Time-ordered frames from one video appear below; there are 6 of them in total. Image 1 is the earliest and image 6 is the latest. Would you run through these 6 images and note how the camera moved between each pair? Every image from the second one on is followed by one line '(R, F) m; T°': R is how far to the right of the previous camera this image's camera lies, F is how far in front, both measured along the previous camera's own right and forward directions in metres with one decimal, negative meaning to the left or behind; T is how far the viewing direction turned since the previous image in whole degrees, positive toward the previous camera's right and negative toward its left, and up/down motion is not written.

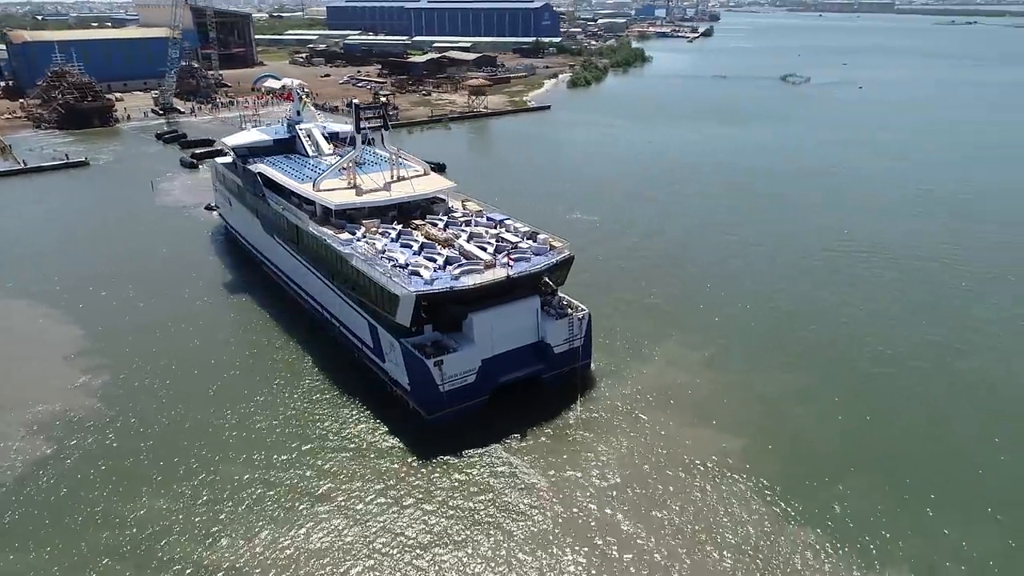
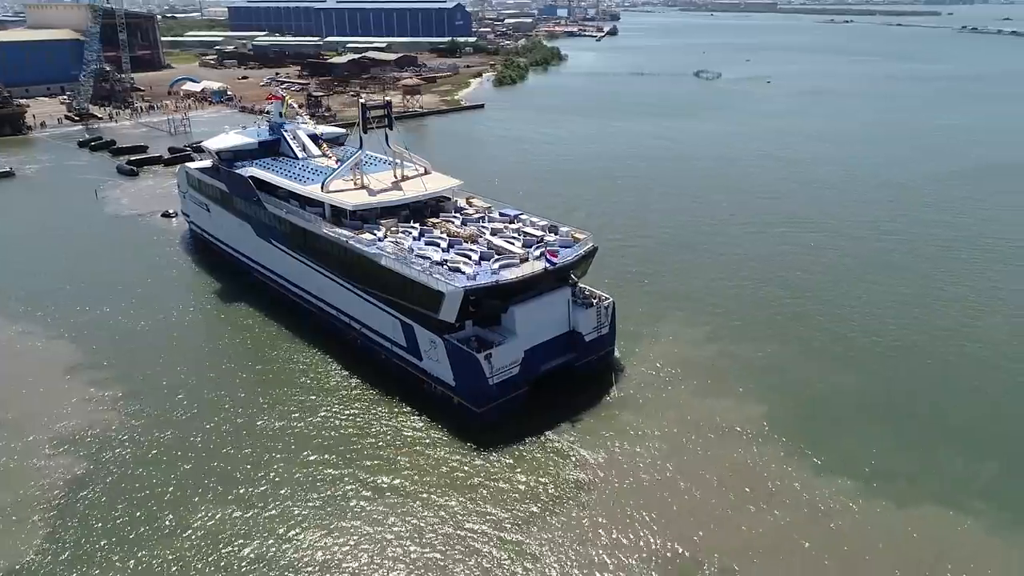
(-2.9, -0.2) m; +7°
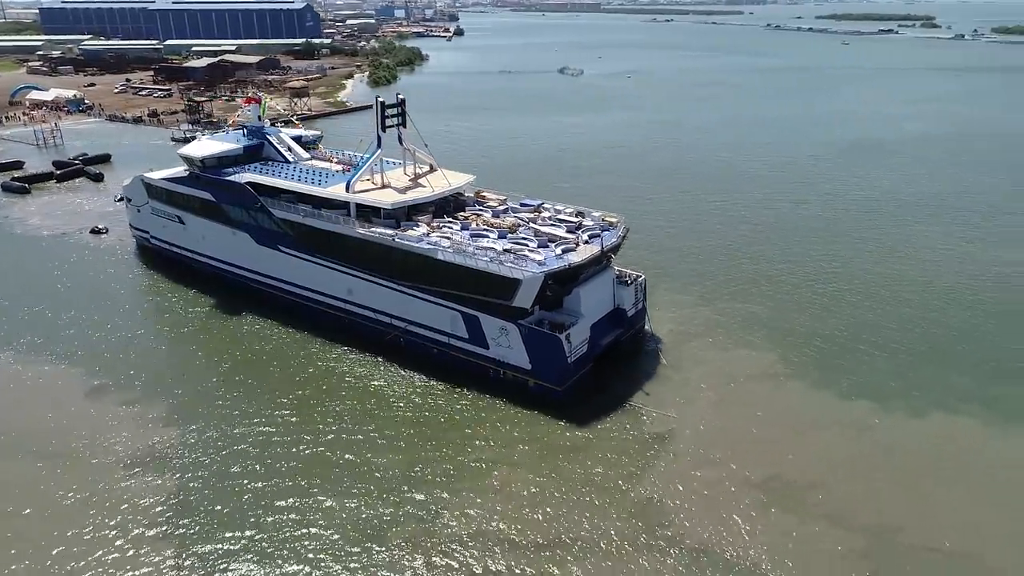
(-5.1, -0.3) m; +12°
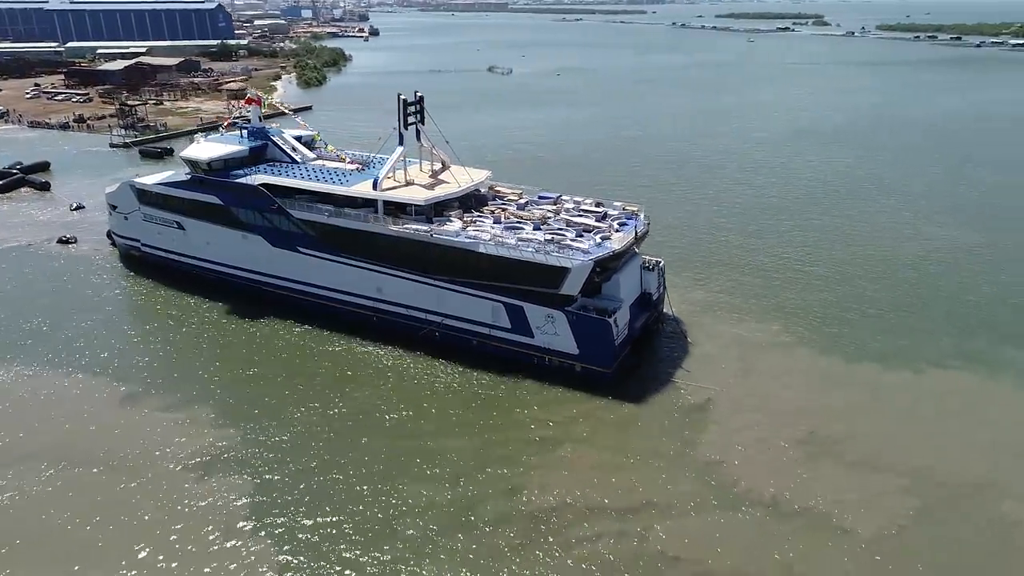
(-3.1, -0.4) m; +6°
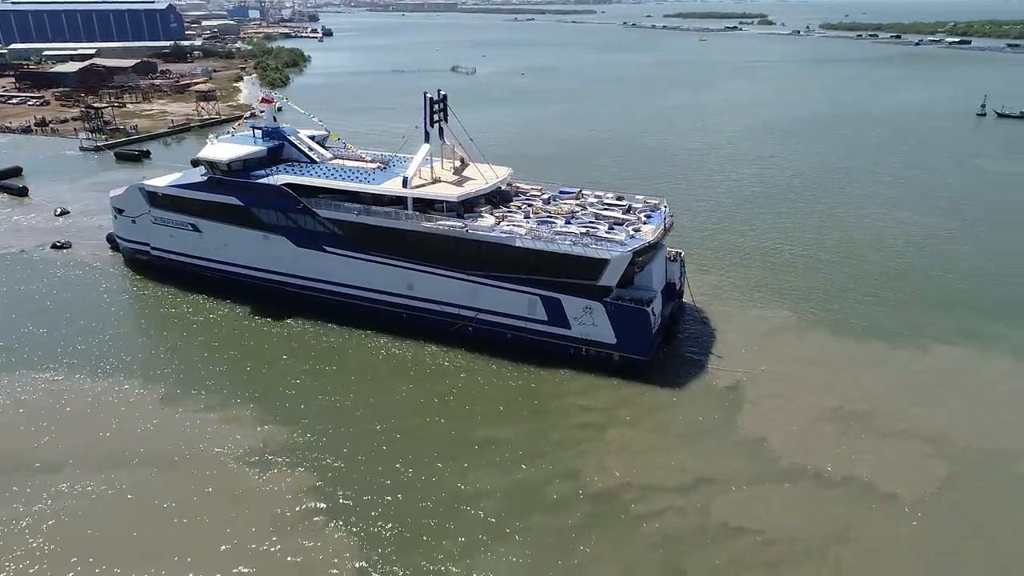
(-2.1, -0.4) m; +4°
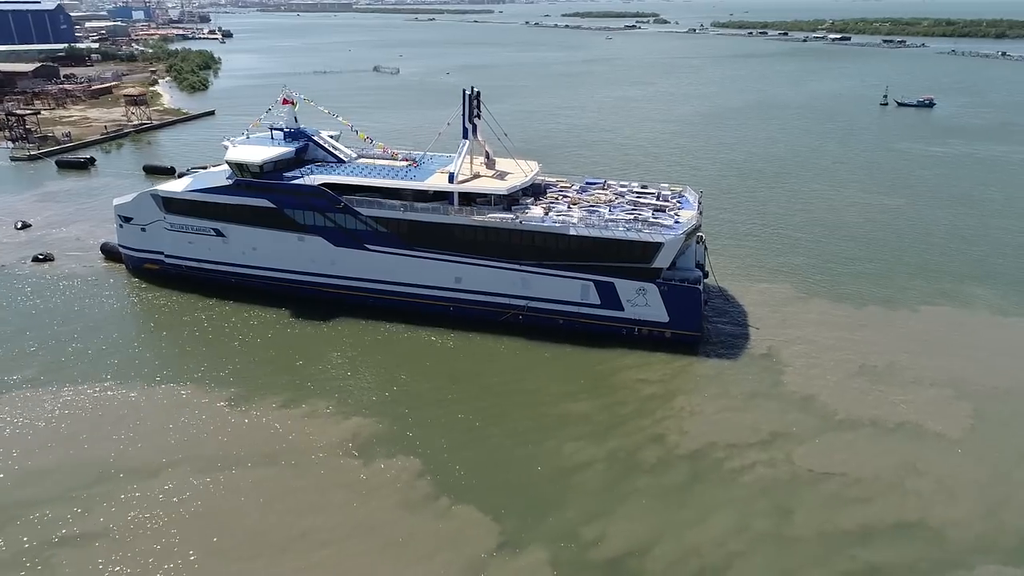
(-4.1, -0.6) m; +7°
